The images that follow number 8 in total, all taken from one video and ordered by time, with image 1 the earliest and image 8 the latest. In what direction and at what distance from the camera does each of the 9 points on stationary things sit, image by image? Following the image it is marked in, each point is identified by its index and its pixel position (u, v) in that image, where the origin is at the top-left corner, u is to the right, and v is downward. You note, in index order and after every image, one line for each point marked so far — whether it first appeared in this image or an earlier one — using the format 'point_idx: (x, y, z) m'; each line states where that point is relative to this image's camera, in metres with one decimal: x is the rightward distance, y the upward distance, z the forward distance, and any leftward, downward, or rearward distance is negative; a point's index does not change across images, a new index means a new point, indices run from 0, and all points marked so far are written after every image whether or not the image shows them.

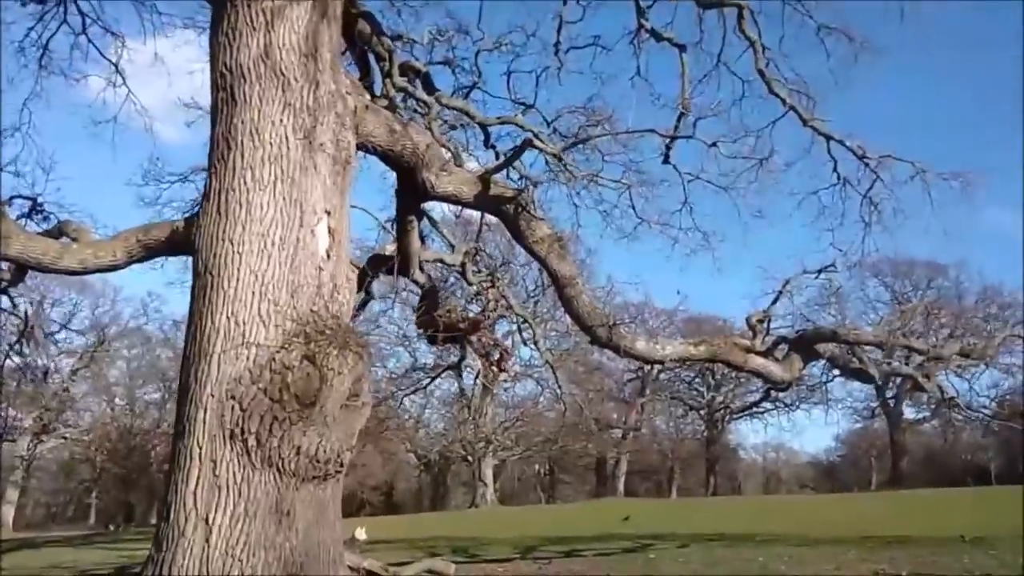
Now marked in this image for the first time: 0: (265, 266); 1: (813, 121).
0: (-1.6, +0.1, +5.0) m
1: (+3.8, +2.1, +10.1) m
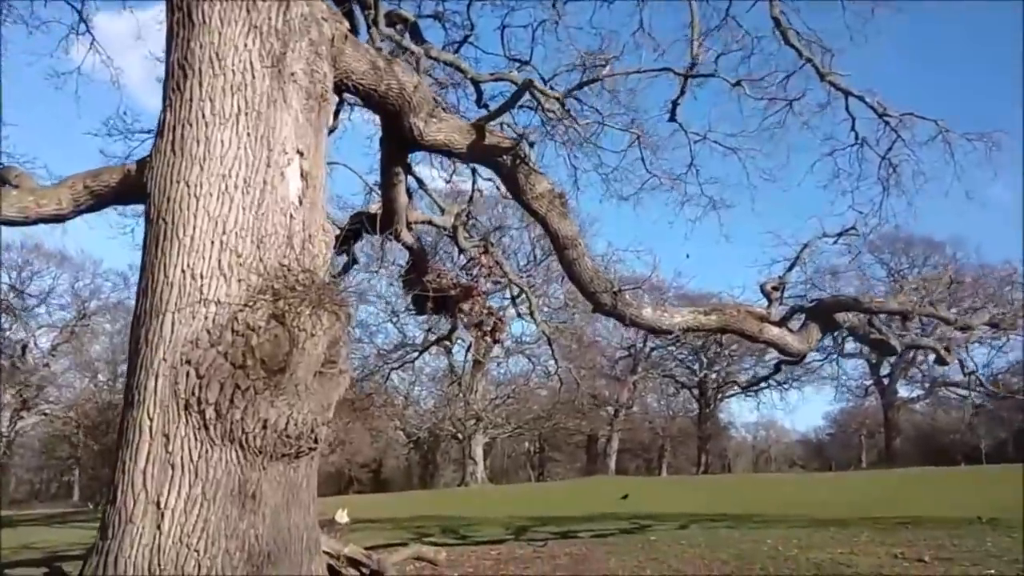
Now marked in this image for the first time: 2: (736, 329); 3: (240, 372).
0: (-1.6, +0.4, +4.3) m
1: (+3.8, +2.5, +9.4) m
2: (+2.2, -0.4, +7.7) m
3: (-1.4, -0.4, +4.1) m
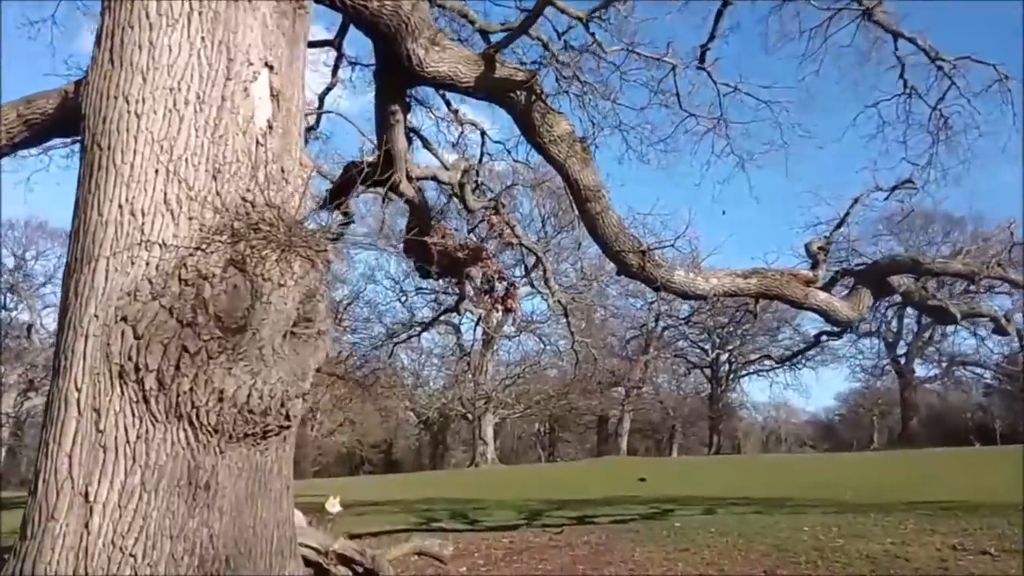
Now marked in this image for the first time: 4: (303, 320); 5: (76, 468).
0: (-1.5, +0.7, +3.5) m
1: (+3.9, +2.9, +8.4) m
2: (+2.3, -0.1, +6.8) m
3: (-1.3, -0.2, +3.2) m
4: (-0.9, -0.1, +3.6) m
5: (-1.7, -0.7, +3.2) m
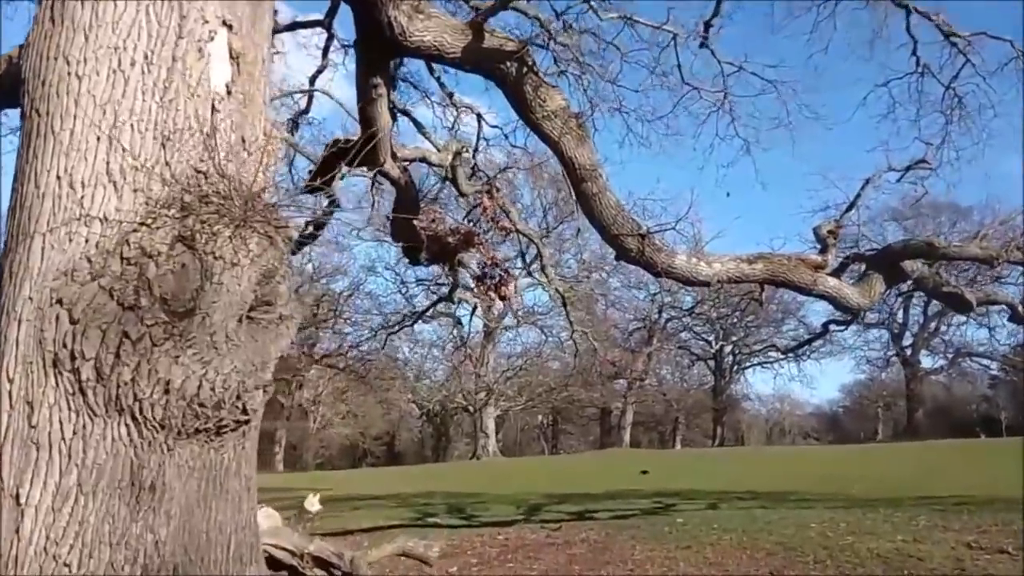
0: (-1.6, +0.8, +3.2) m
1: (+3.8, +3.0, +8.0) m
2: (+2.2, +0.1, +6.5) m
3: (-1.4, -0.1, +2.9) m
4: (-1.0, -0.1, +3.3) m
5: (-1.8, -0.6, +2.8) m
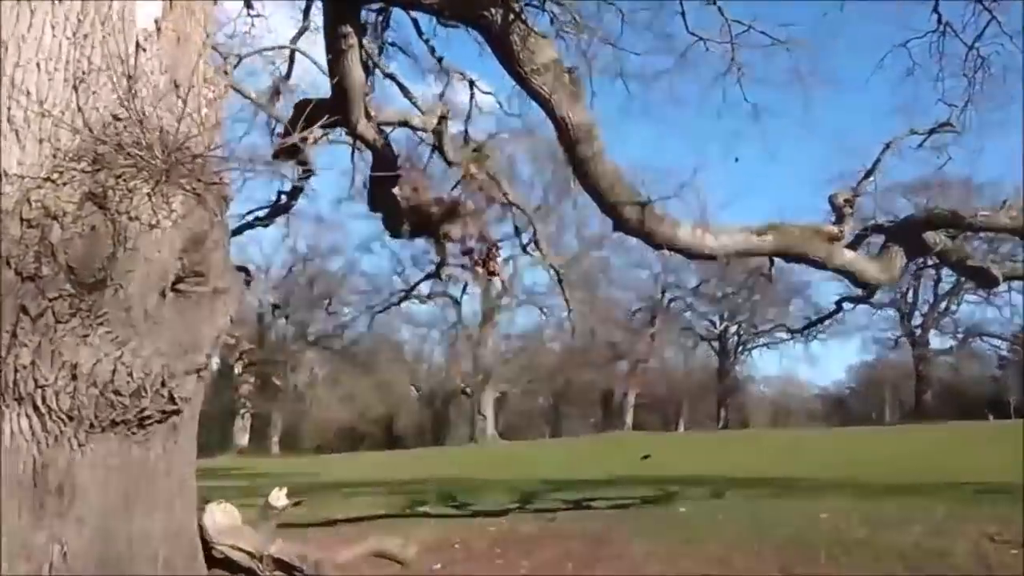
0: (-1.6, +0.9, +2.7) m
1: (+3.8, +3.3, +7.5) m
2: (+2.2, +0.3, +6.0) m
3: (-1.5, 0.0, +2.5) m
4: (-1.1, +0.1, +2.8) m
5: (-1.9, -0.5, +2.4) m
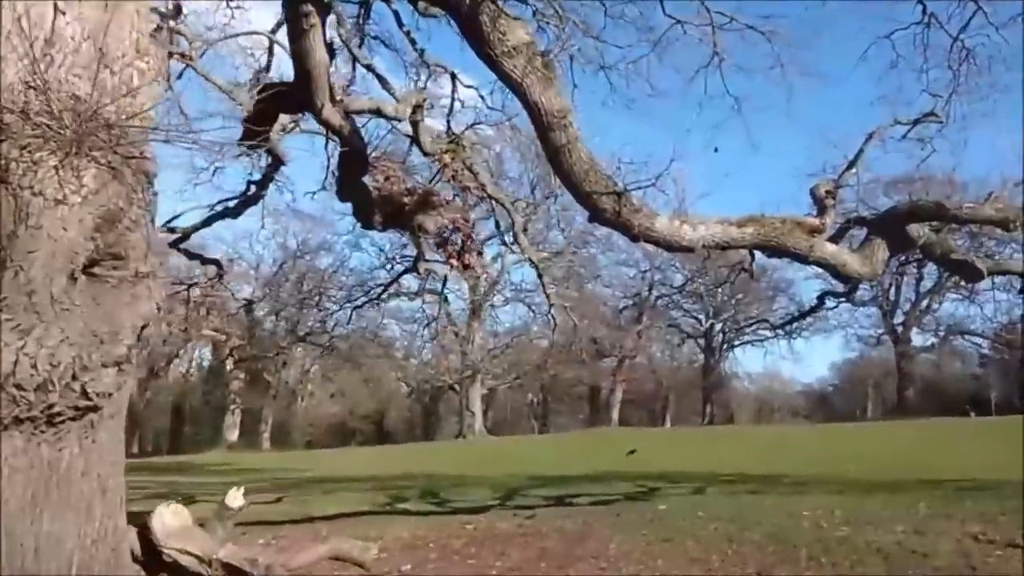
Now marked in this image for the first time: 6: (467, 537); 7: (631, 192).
0: (-1.8, +0.9, +2.4) m
1: (+3.5, +3.3, +7.3) m
2: (+2.0, +0.3, +5.8) m
3: (-1.6, +0.1, +2.2) m
4: (-1.3, +0.1, +2.6) m
5: (-2.1, -0.5, +2.1) m
6: (-0.5, -2.5, +7.9) m
7: (+0.8, +0.7, +5.5) m
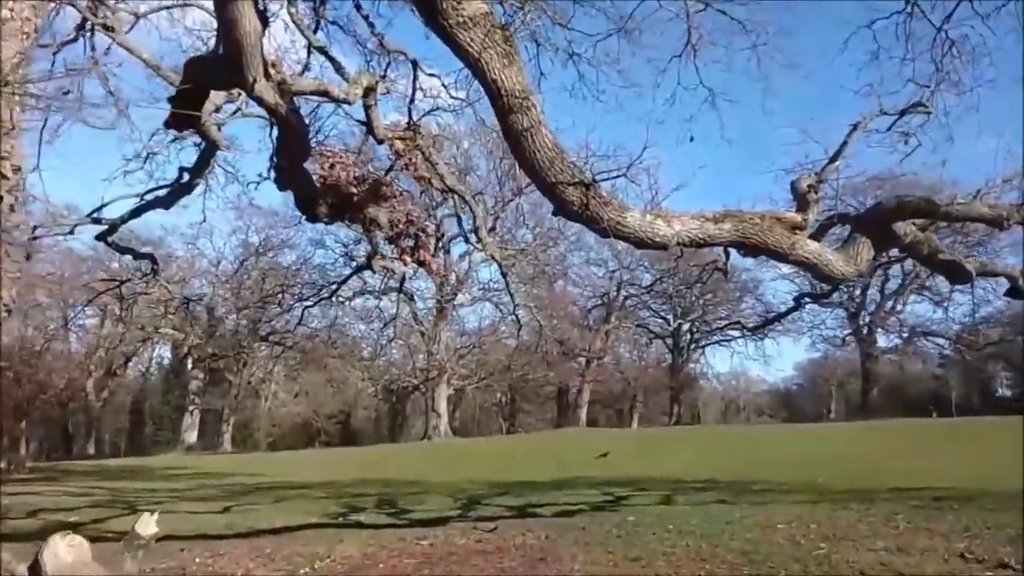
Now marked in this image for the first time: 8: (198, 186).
0: (-1.9, +0.9, +1.9) m
1: (+3.2, +3.3, +6.9) m
2: (+1.7, +0.3, +5.4) m
3: (-1.8, +0.1, +1.6) m
4: (-1.4, +0.1, +2.0) m
5: (-2.2, -0.5, +1.6) m
6: (-0.8, -2.5, +7.4) m
7: (+0.6, +0.7, +5.0) m
8: (-2.5, +0.8, +6.3) m
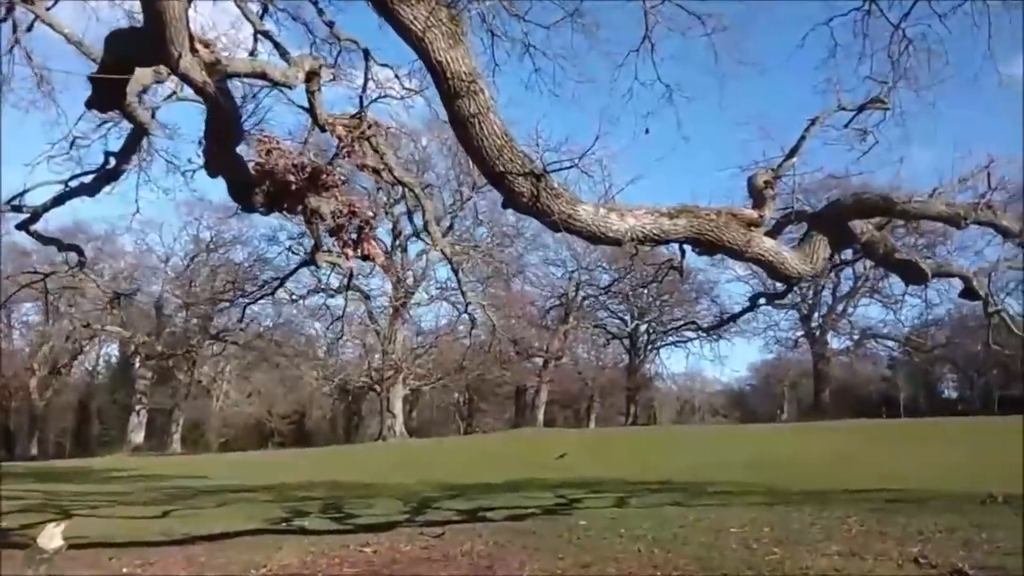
0: (-2.1, +1.0, +1.5) m
1: (+2.8, +3.3, +6.8) m
2: (+1.3, +0.3, +5.2) m
3: (-1.9, +0.1, +1.3) m
4: (-1.6, +0.2, +1.7) m
5: (-2.4, -0.4, +1.2) m
6: (-1.3, -2.4, +7.1) m
7: (+0.2, +0.7, +4.8) m
8: (-2.9, +0.8, +5.9) m
